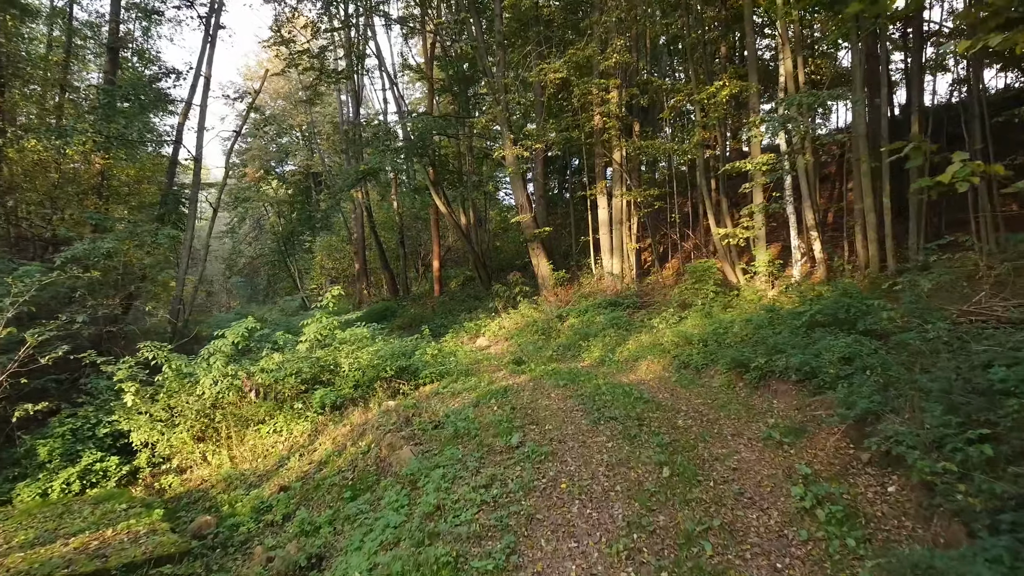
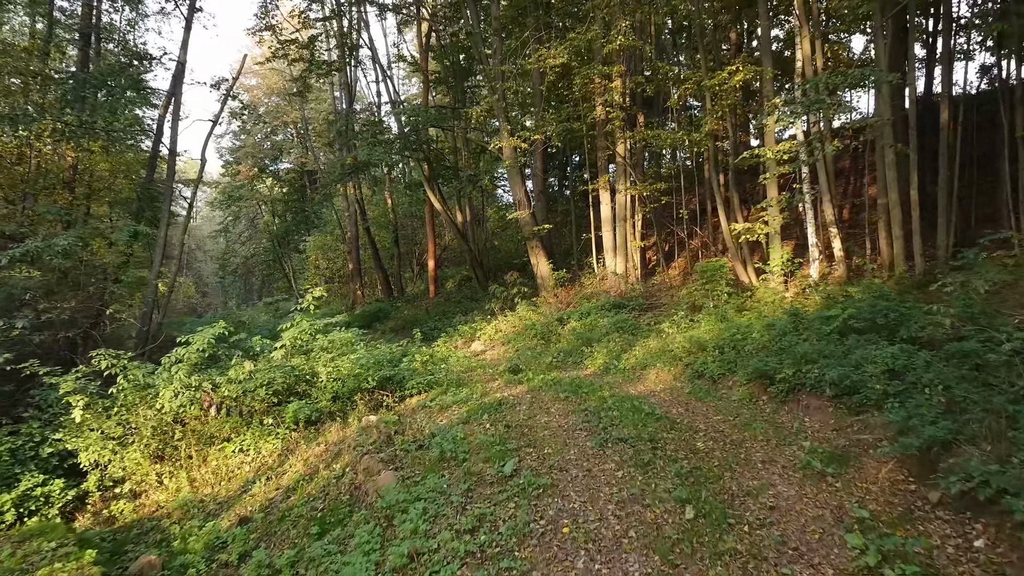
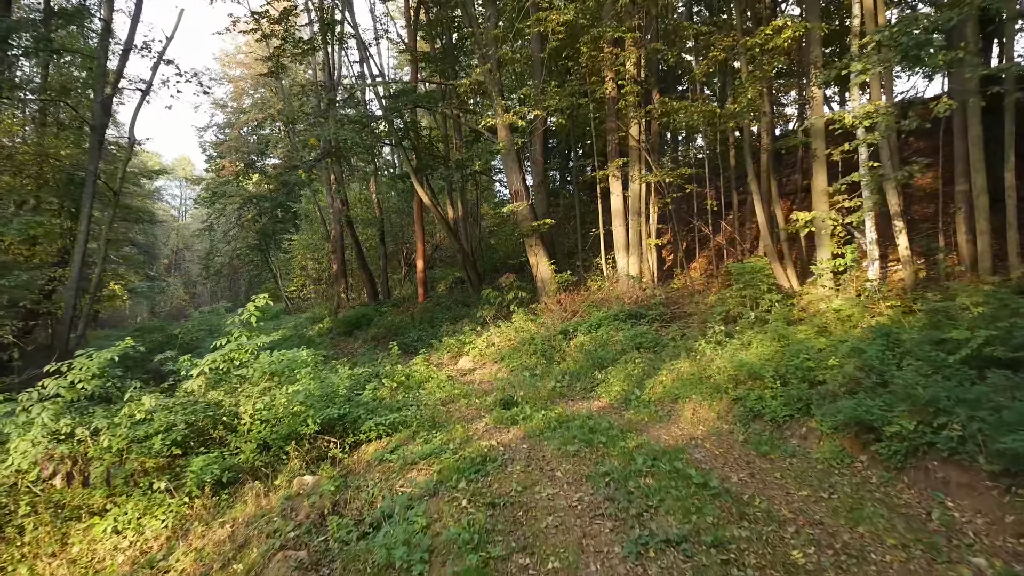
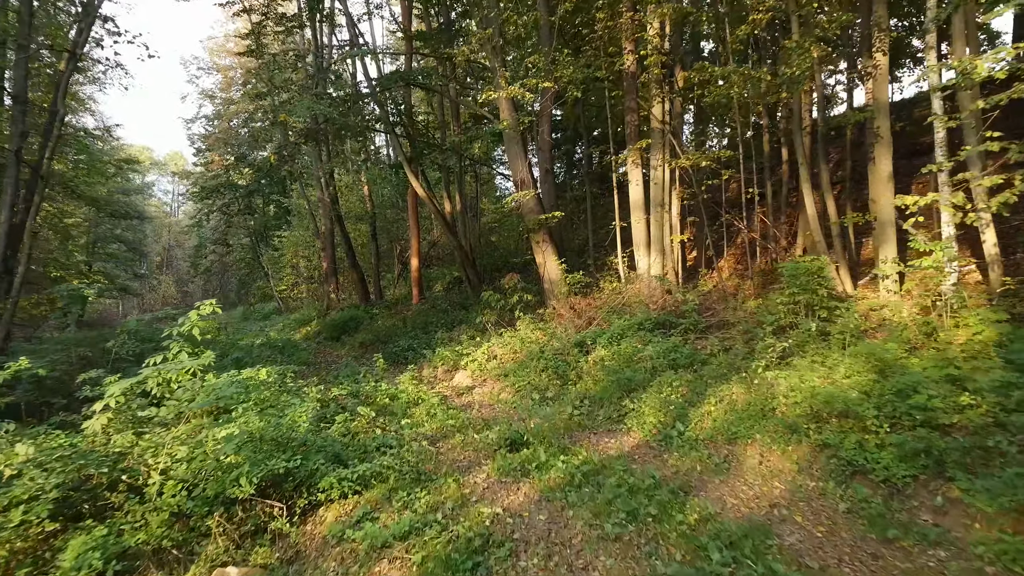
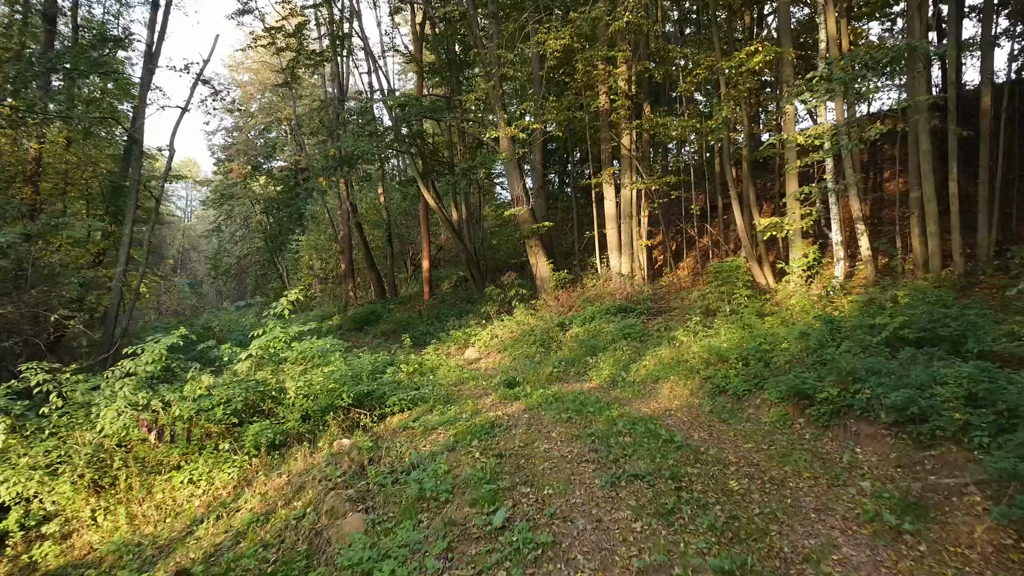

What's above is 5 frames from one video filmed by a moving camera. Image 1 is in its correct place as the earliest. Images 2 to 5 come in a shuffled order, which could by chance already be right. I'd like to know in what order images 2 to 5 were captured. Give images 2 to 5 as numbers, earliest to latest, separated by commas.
2, 5, 3, 4
